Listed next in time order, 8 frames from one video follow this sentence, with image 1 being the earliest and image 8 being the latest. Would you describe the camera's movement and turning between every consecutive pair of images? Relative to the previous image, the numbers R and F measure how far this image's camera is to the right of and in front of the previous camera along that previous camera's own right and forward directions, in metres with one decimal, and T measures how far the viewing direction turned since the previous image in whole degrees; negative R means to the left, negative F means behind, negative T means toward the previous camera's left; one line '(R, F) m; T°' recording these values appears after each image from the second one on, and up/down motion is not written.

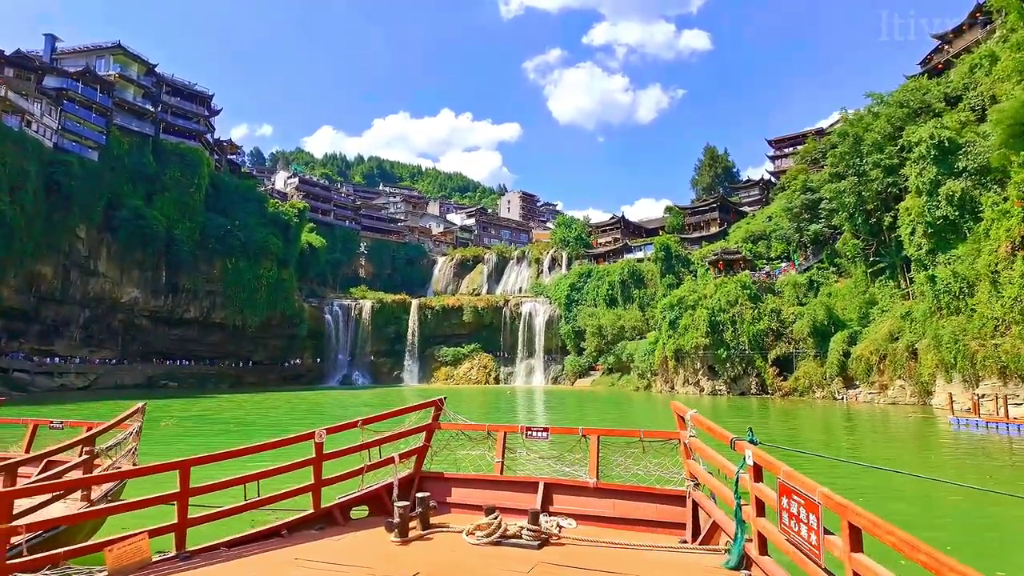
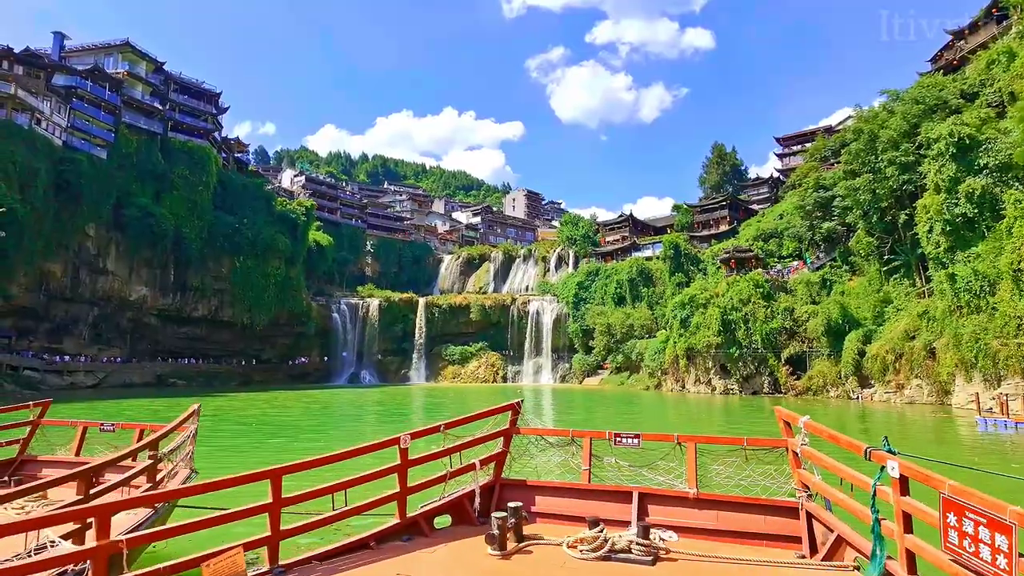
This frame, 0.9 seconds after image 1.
(-0.4, +0.1) m; 0°
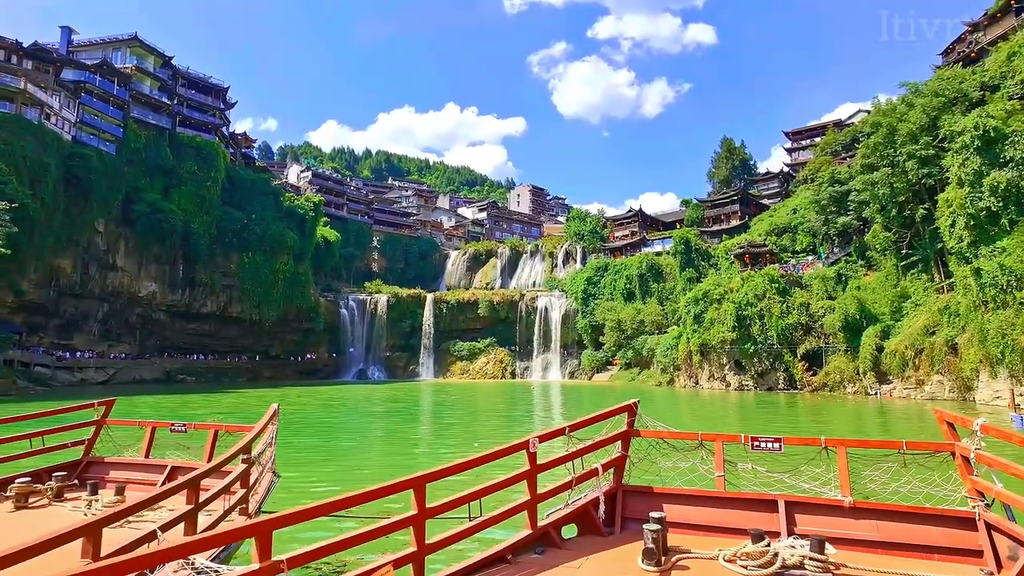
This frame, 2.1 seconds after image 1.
(-0.6, +0.2) m; 0°
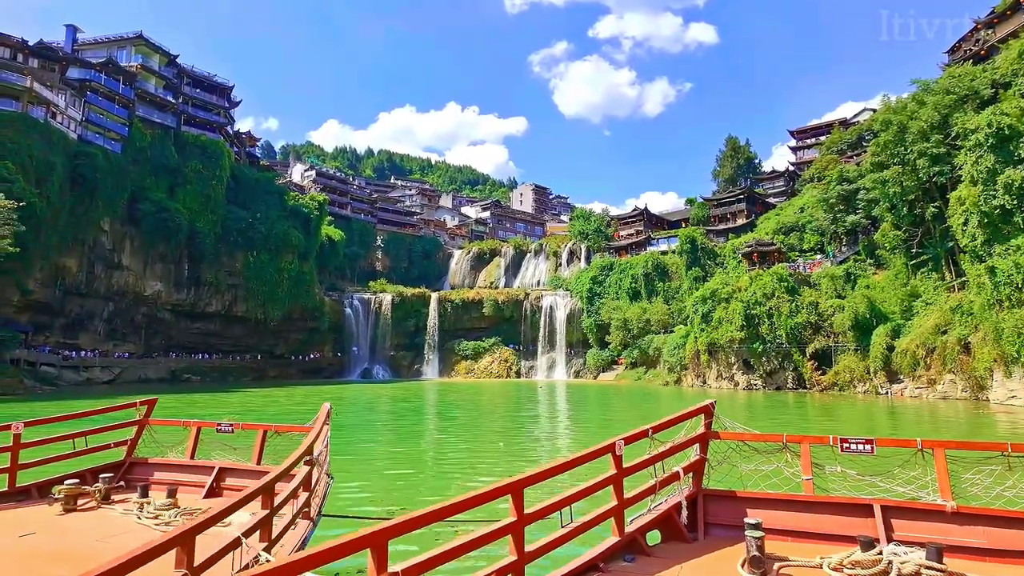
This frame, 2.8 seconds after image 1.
(-0.3, +0.1) m; 0°
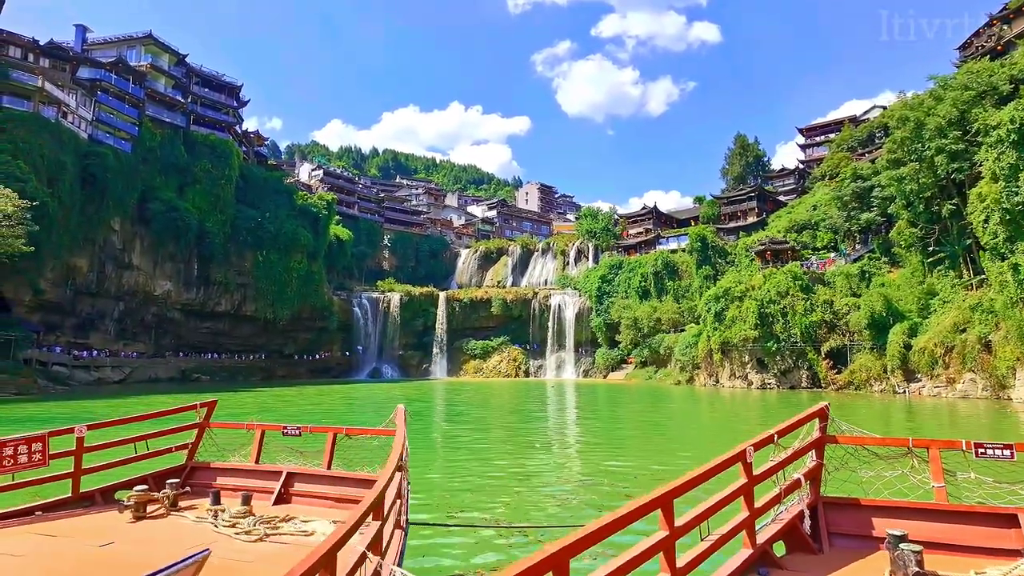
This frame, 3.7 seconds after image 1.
(-0.4, +0.2) m; 0°
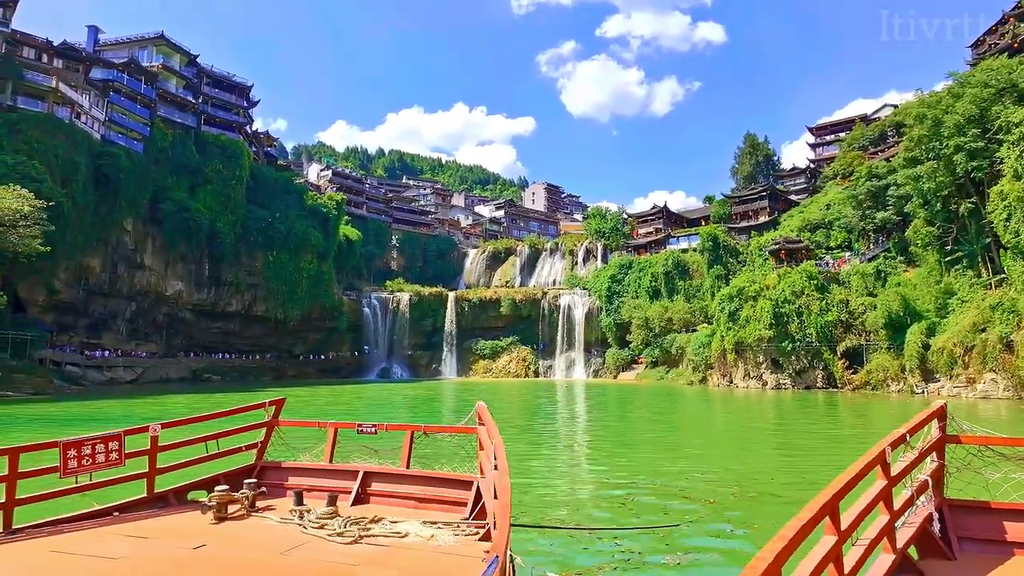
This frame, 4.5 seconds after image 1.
(-0.4, +0.1) m; 0°
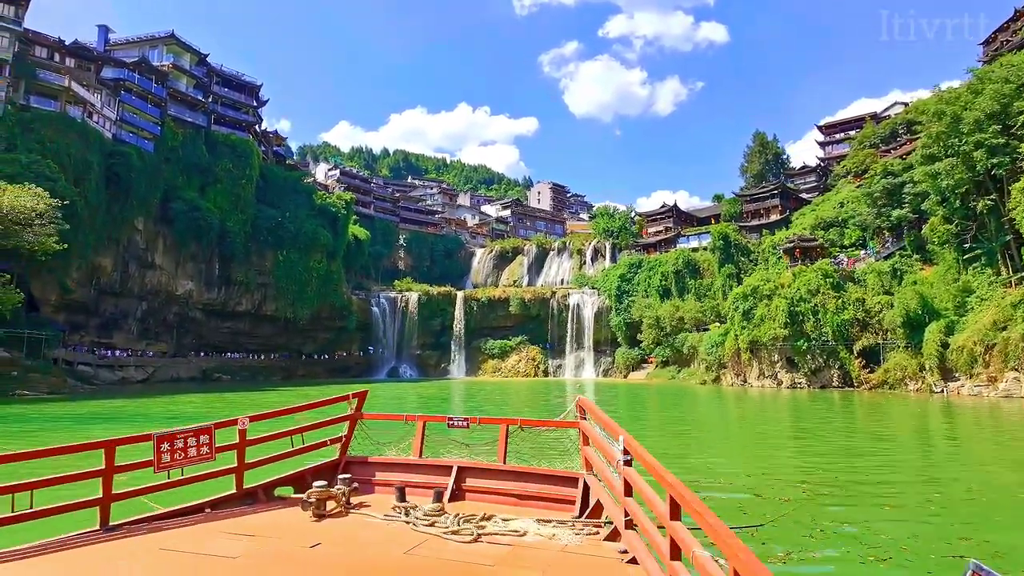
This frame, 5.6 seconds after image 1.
(-0.5, +0.1) m; 0°
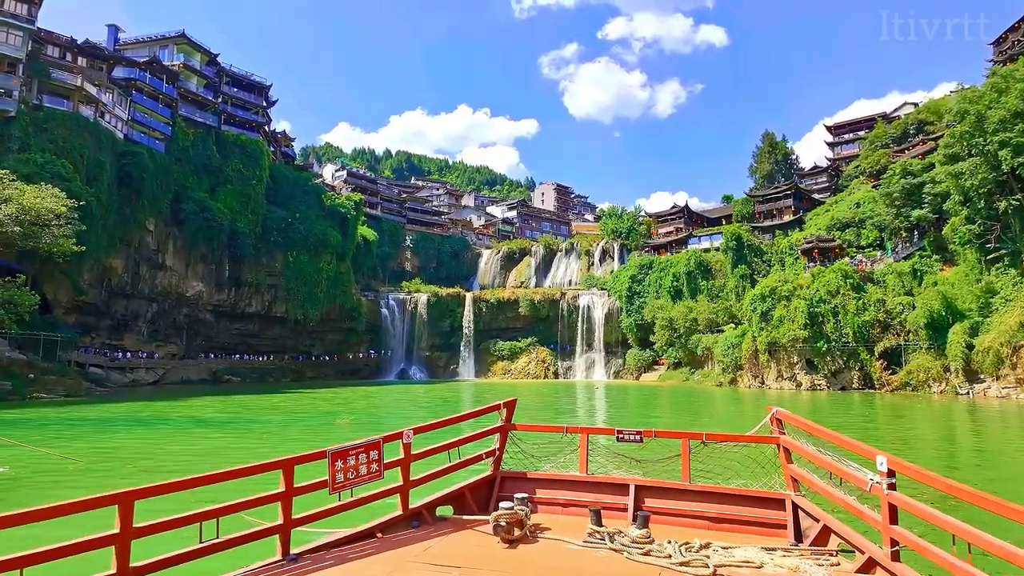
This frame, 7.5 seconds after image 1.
(-0.9, +0.3) m; 0°
